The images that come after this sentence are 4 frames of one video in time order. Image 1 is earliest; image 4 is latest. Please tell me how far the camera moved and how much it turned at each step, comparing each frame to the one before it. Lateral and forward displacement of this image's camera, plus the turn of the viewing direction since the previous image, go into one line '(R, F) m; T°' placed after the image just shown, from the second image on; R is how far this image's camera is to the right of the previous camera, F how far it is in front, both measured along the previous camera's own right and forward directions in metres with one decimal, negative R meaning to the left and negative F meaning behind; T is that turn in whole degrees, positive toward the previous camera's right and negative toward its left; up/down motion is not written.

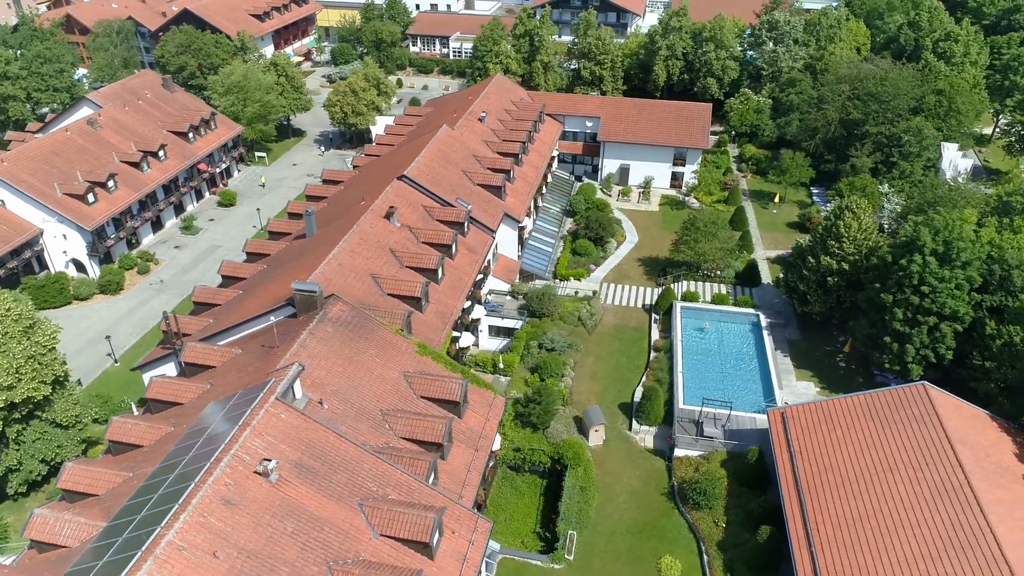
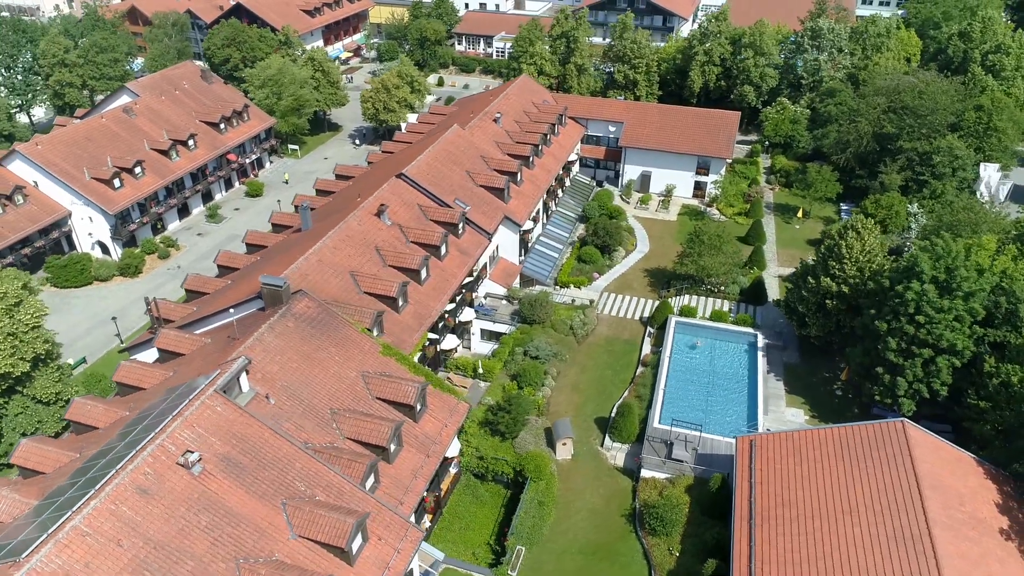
(+4.4, +0.9) m; -5°
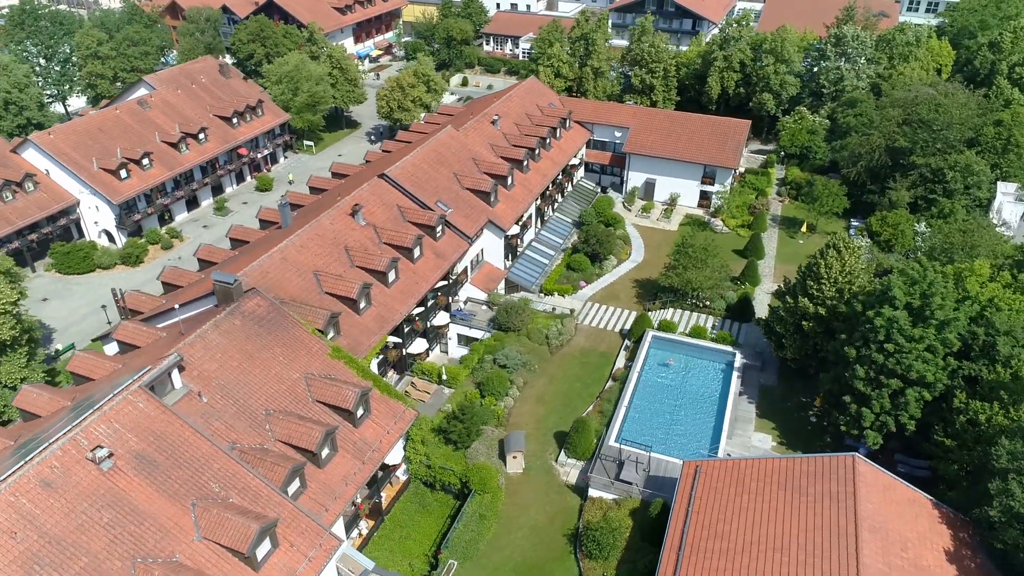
(+4.4, +1.0) m; -4°
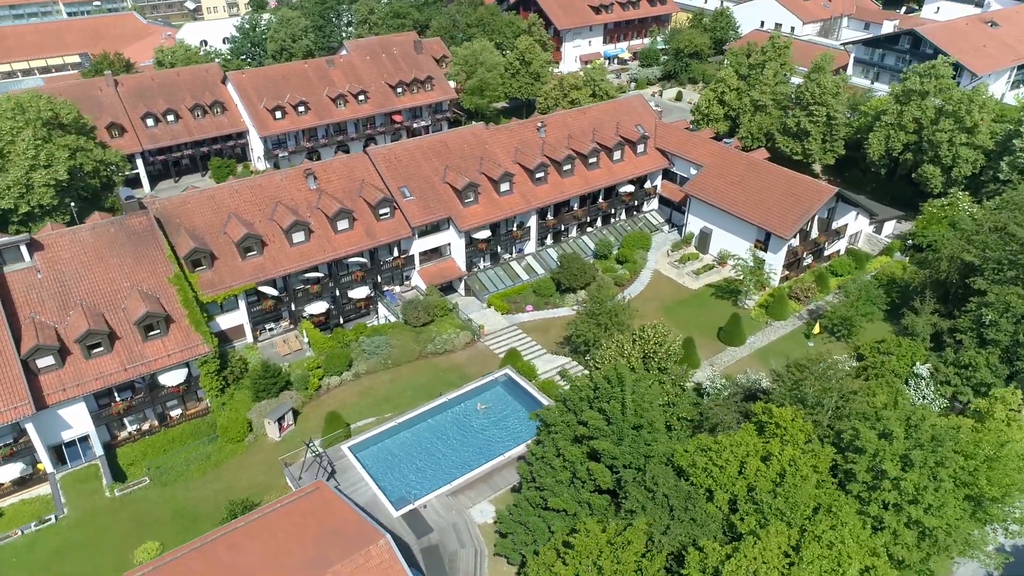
(+25.0, +7.3) m; -27°
